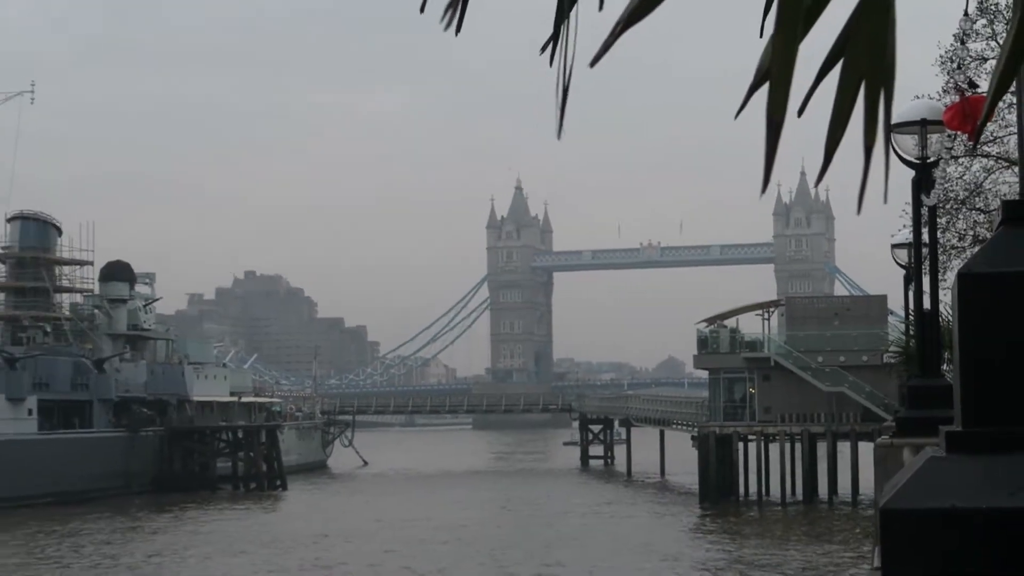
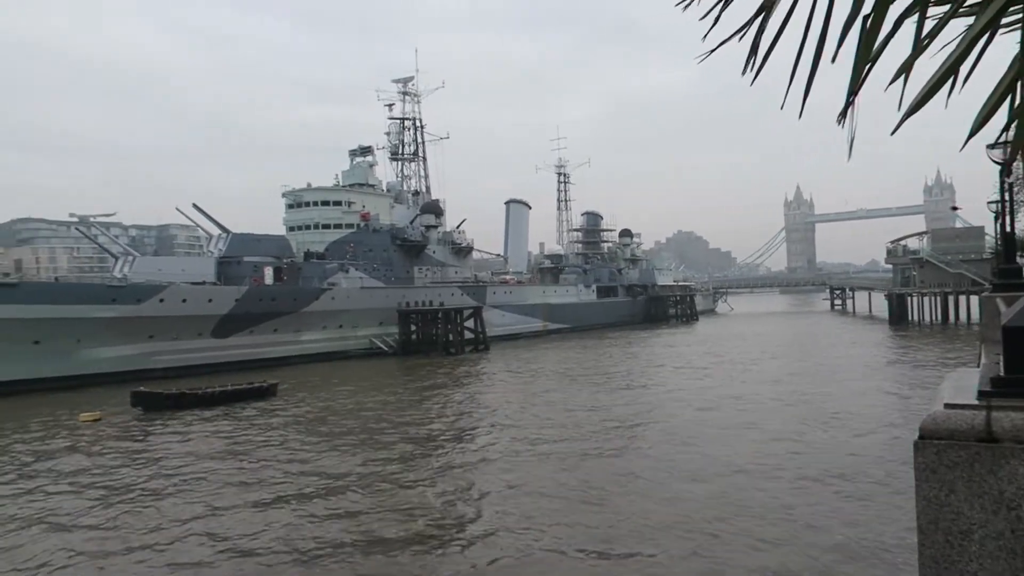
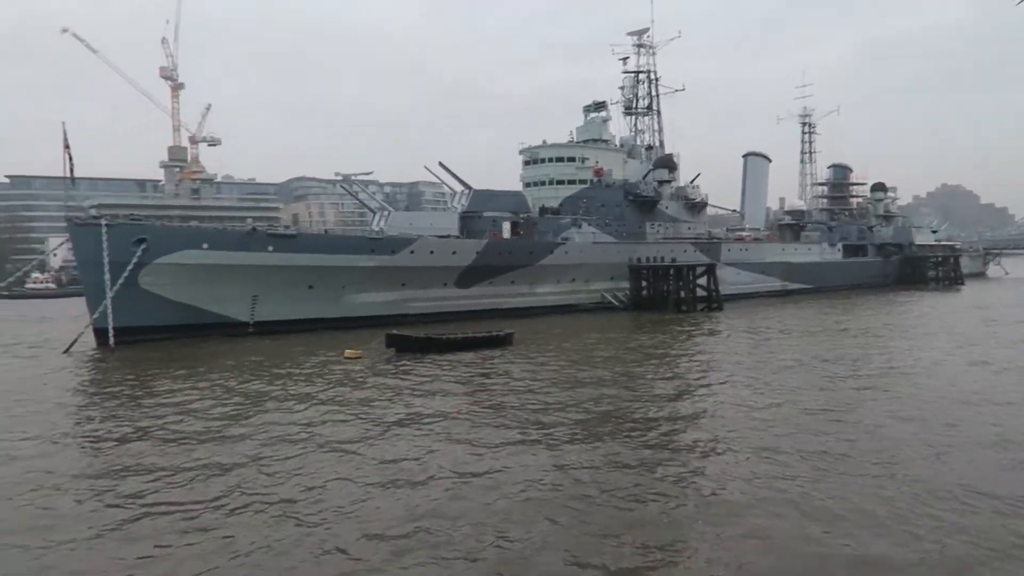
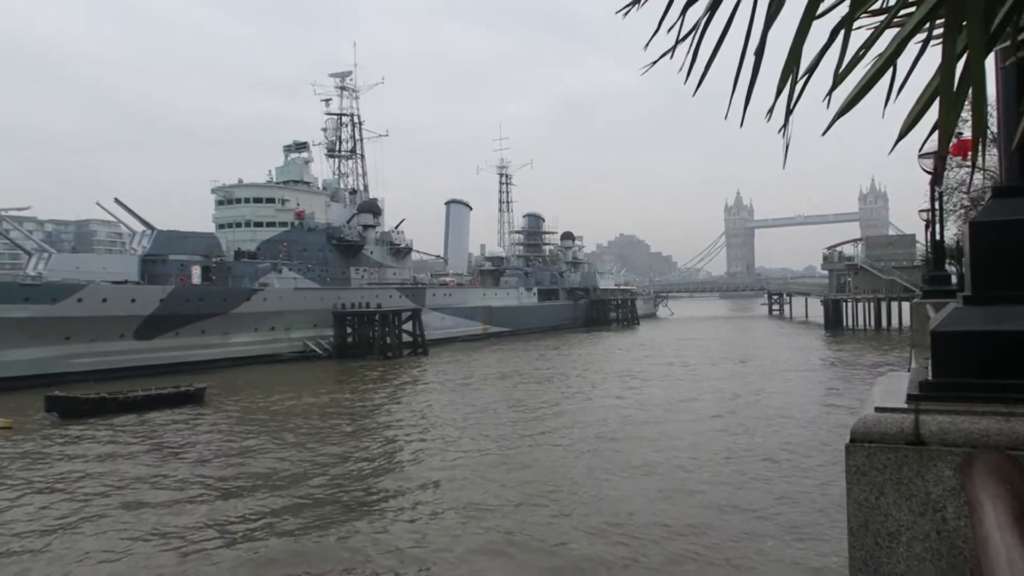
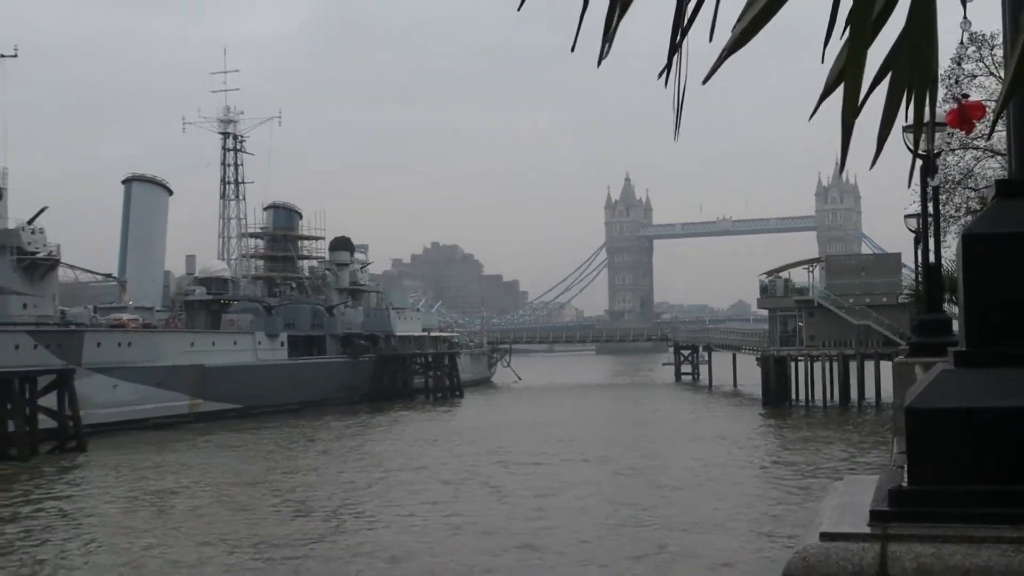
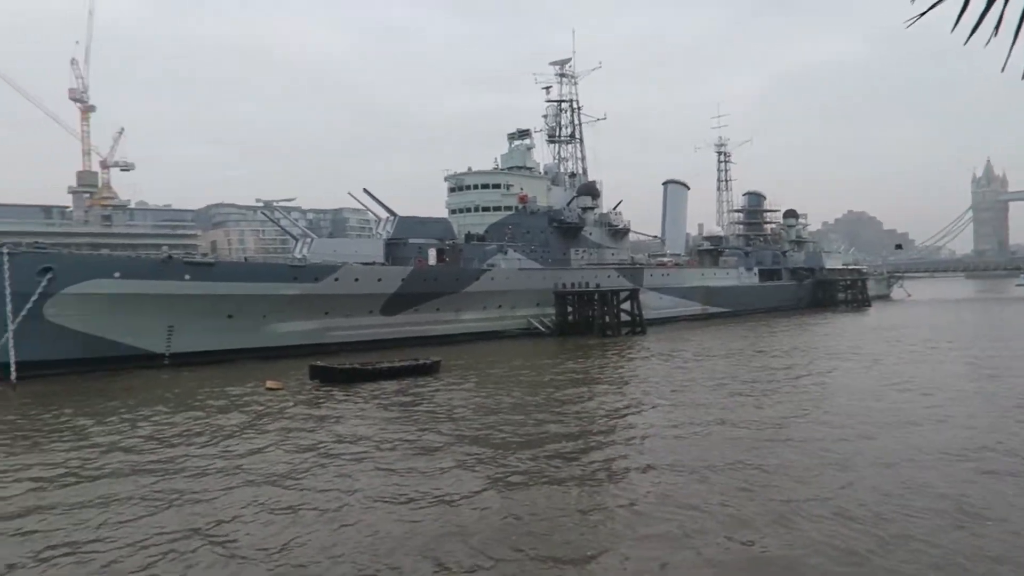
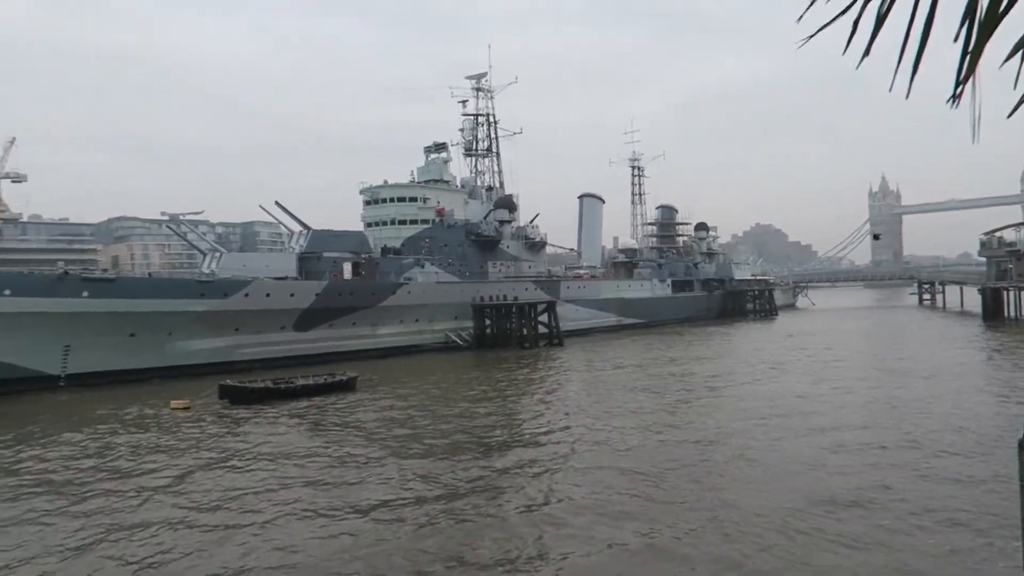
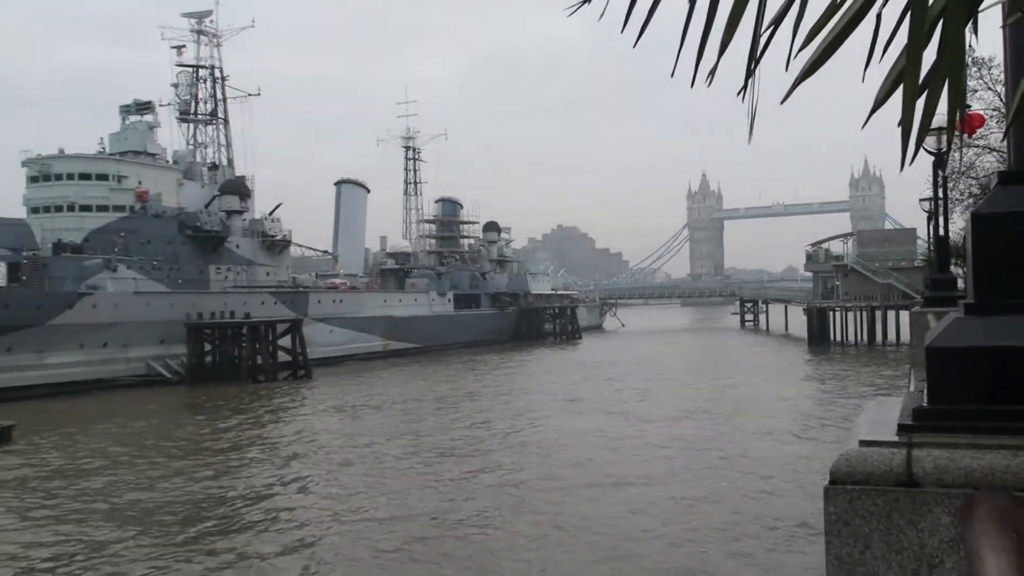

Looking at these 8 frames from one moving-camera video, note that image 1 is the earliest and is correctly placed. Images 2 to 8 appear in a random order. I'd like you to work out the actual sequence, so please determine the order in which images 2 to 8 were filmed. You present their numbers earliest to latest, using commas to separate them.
5, 8, 4, 2, 7, 6, 3
